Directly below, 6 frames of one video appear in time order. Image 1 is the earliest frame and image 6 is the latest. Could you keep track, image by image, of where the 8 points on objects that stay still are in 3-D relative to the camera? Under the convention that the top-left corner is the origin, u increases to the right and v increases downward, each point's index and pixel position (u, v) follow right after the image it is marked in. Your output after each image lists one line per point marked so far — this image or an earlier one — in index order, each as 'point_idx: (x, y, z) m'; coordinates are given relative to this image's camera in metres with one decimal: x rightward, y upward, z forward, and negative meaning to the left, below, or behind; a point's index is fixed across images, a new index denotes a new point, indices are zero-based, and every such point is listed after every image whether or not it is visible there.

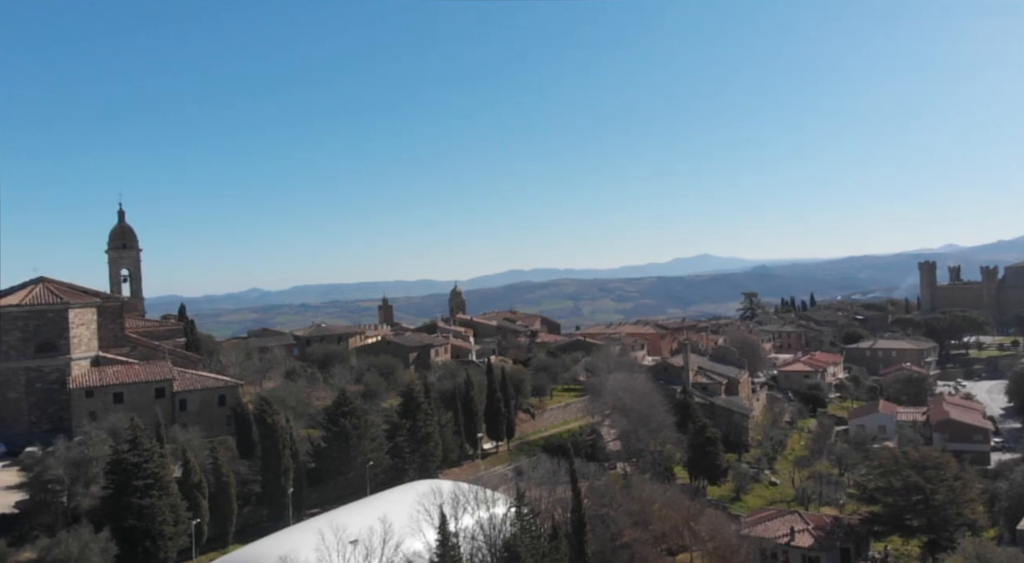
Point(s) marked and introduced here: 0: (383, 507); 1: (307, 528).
0: (-2.8, -5.2, +18.0) m
1: (-4.2, -5.2, +16.3) m
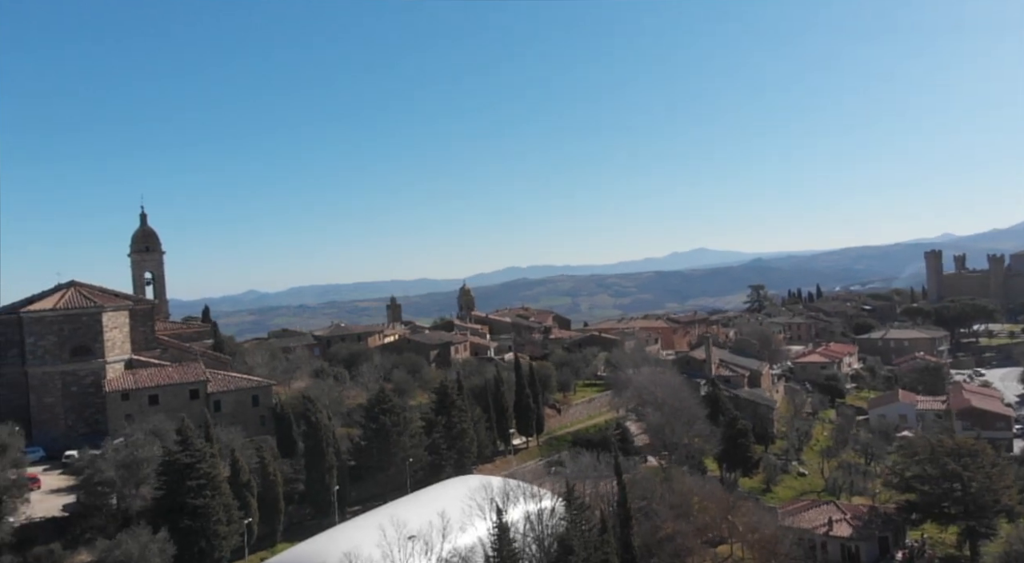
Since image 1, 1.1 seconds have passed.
0: (-1.6, -5.1, +18.1) m
1: (-3.0, -5.2, +16.4) m
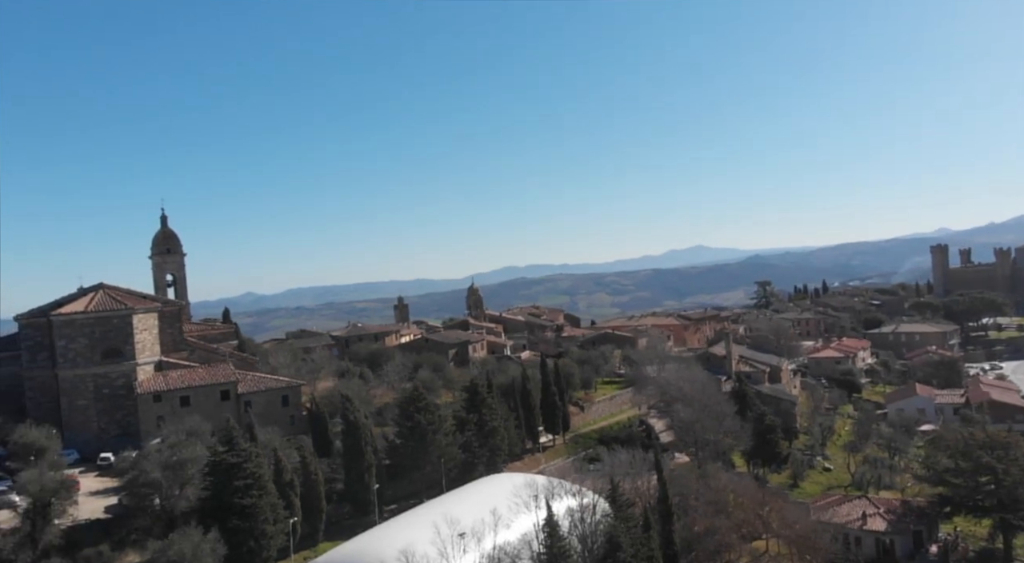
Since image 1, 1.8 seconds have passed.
0: (-0.5, -5.1, +18.1) m
1: (-2.0, -5.1, +16.4) m
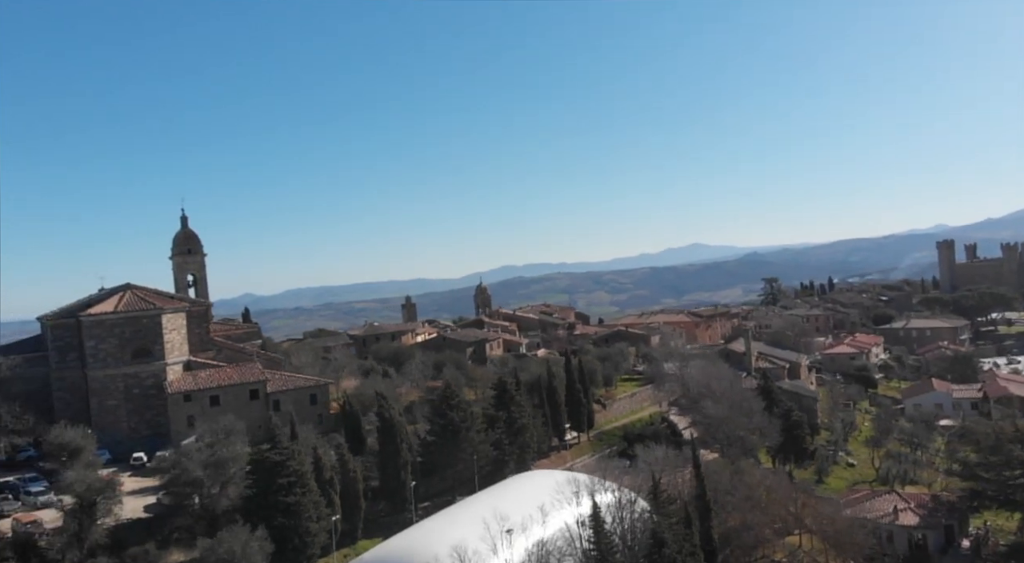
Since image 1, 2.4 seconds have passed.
0: (+0.4, -5.0, +18.1) m
1: (-1.0, -5.1, +16.4) m
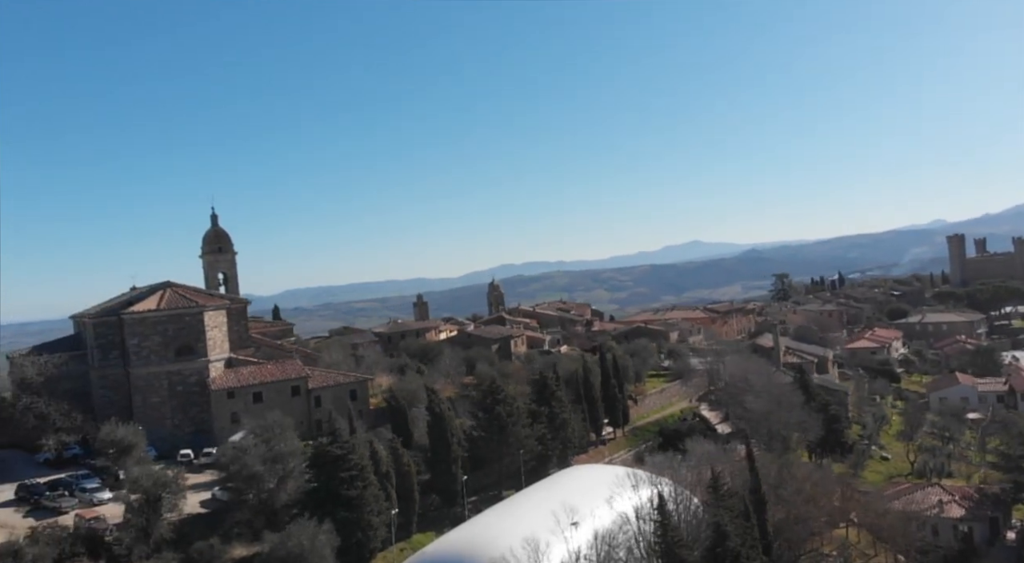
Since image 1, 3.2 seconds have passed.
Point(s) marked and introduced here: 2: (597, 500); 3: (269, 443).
0: (+1.9, -4.9, +18.1) m
1: (+0.4, -4.9, +16.5) m
2: (+1.9, -5.0, +17.5) m
3: (-6.2, -4.2, +19.7) m
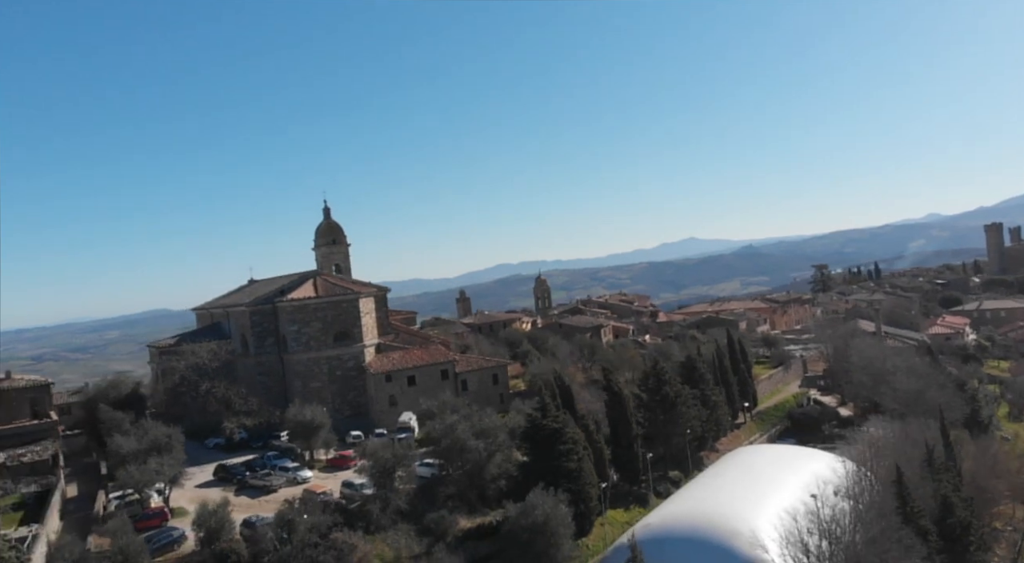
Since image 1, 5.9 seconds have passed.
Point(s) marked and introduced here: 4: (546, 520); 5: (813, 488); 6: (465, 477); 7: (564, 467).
0: (+7.0, -4.3, +18.5) m
1: (+5.5, -4.4, +16.8) m
2: (+7.1, -4.4, +17.9) m
3: (-1.1, -3.7, +20.2) m
4: (+0.8, -5.1, +16.4) m
5: (+7.3, -4.8, +18.3) m
6: (-1.1, -4.9, +19.1) m
7: (+1.3, -4.4, +18.1) m
